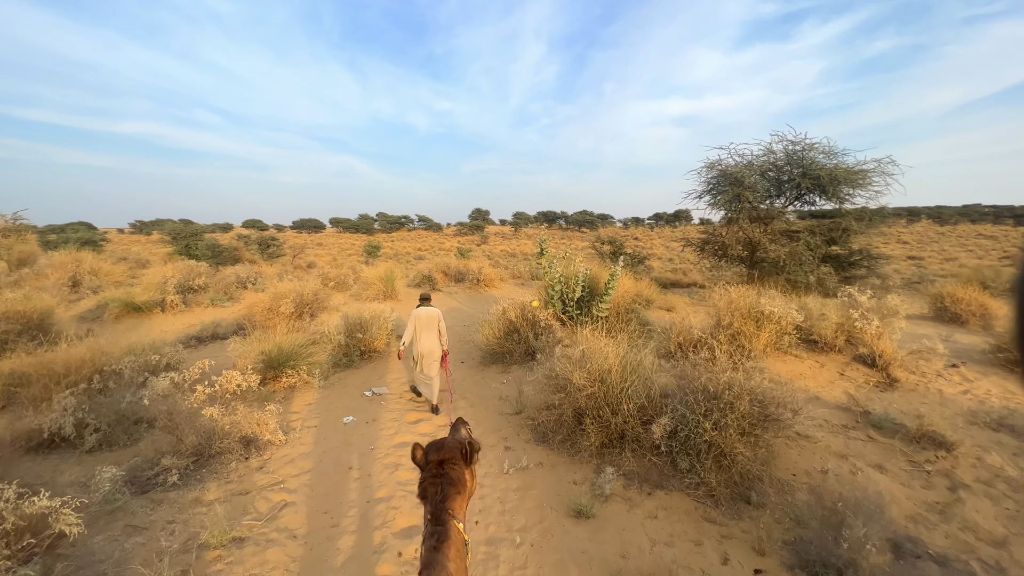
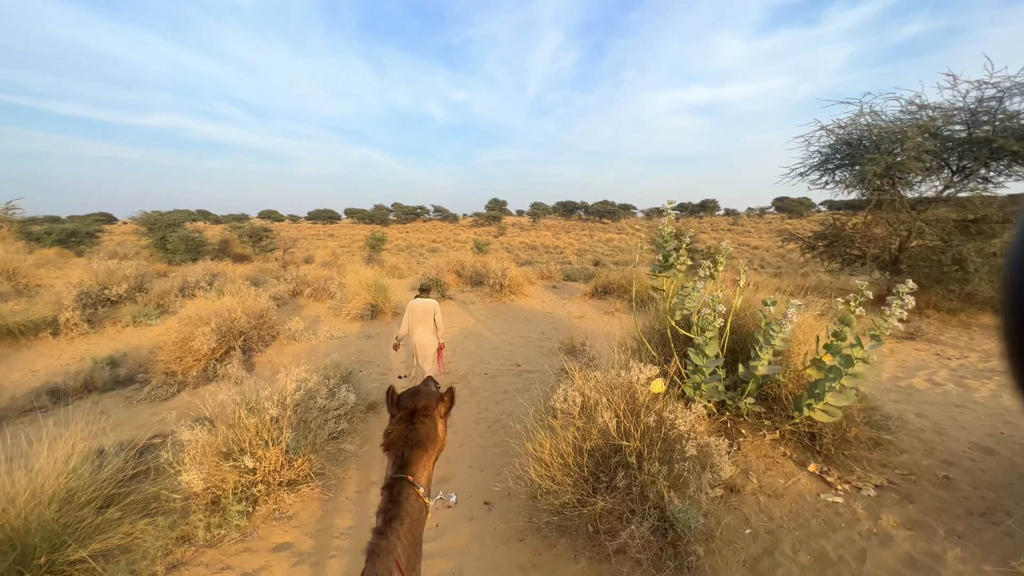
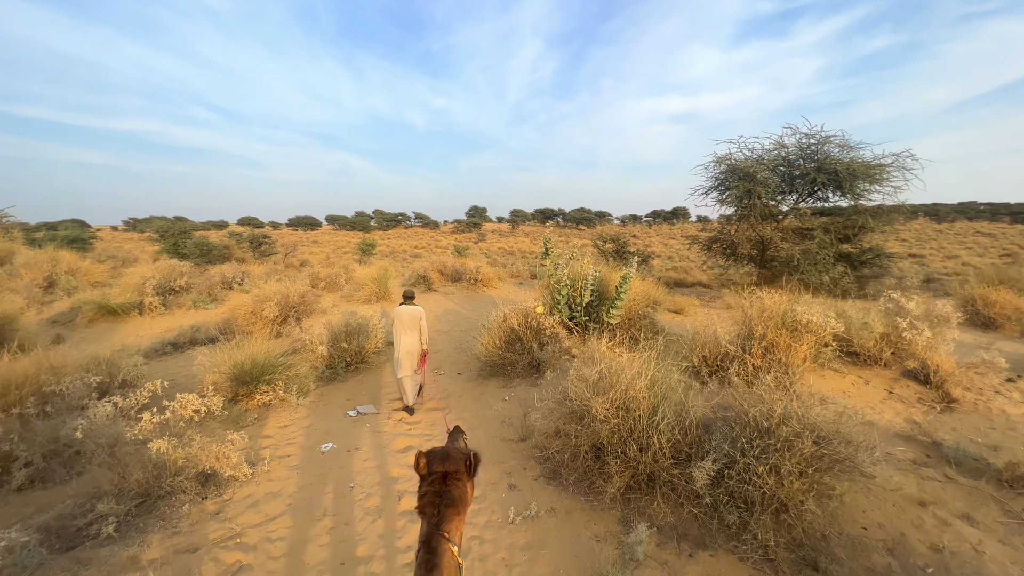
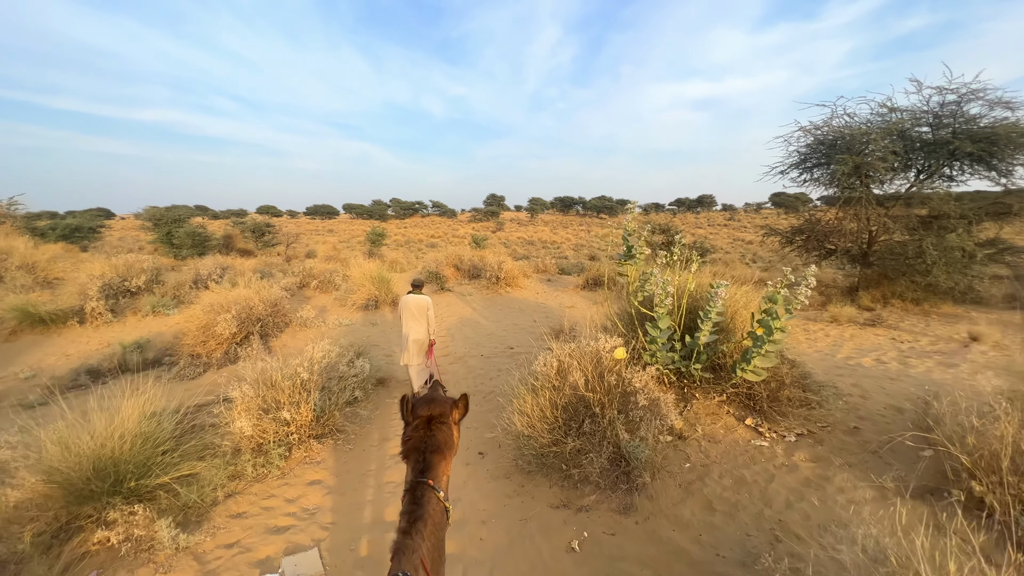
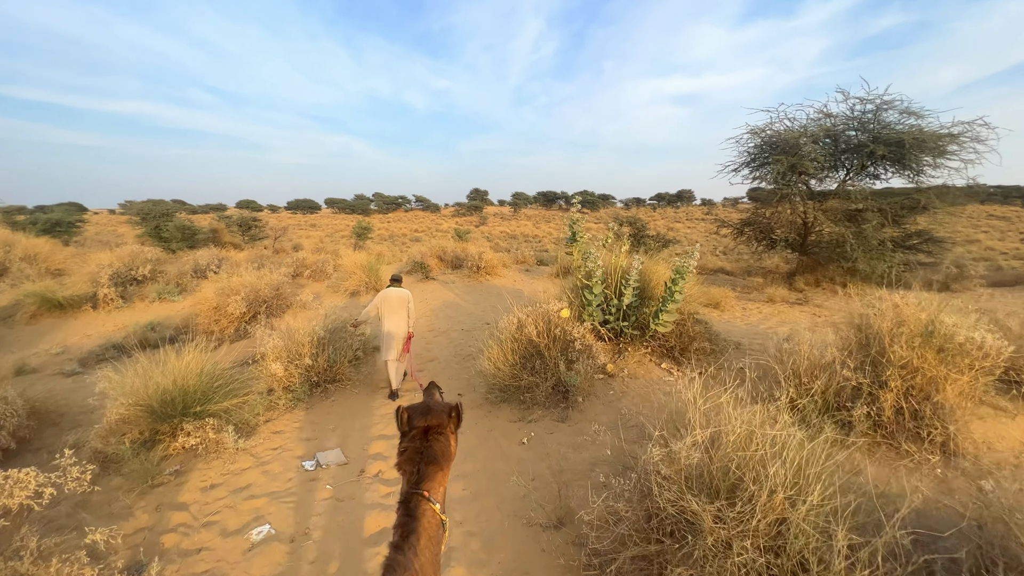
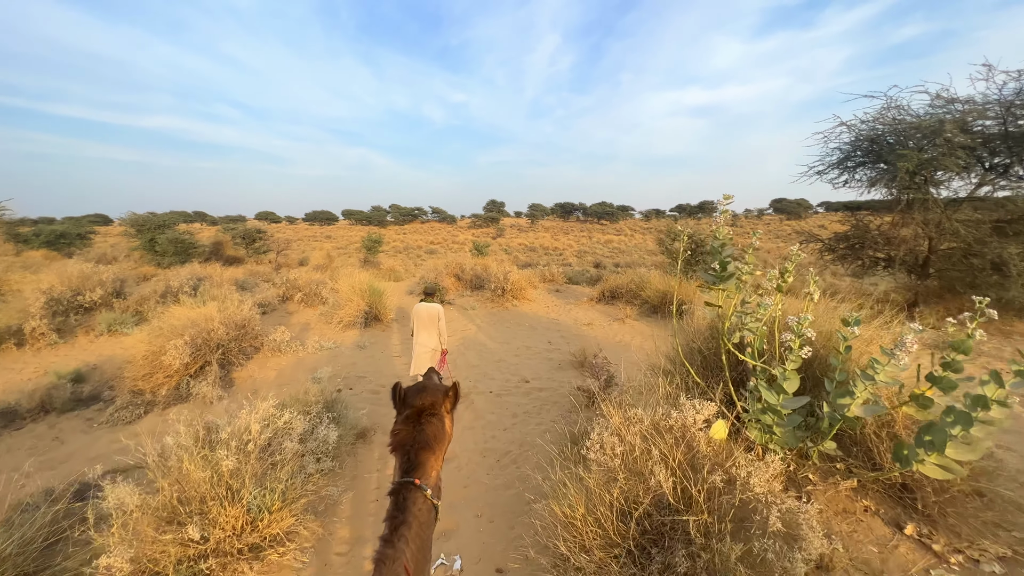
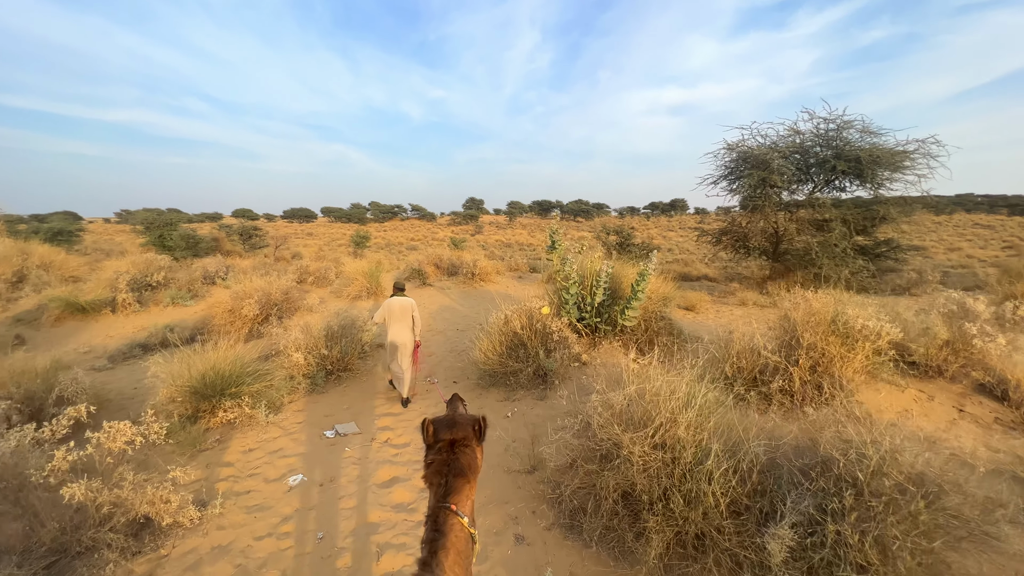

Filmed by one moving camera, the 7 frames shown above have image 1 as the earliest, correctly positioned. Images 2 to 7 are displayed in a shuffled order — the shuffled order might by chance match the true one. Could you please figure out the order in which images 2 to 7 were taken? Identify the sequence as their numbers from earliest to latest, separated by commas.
3, 7, 5, 4, 2, 6
